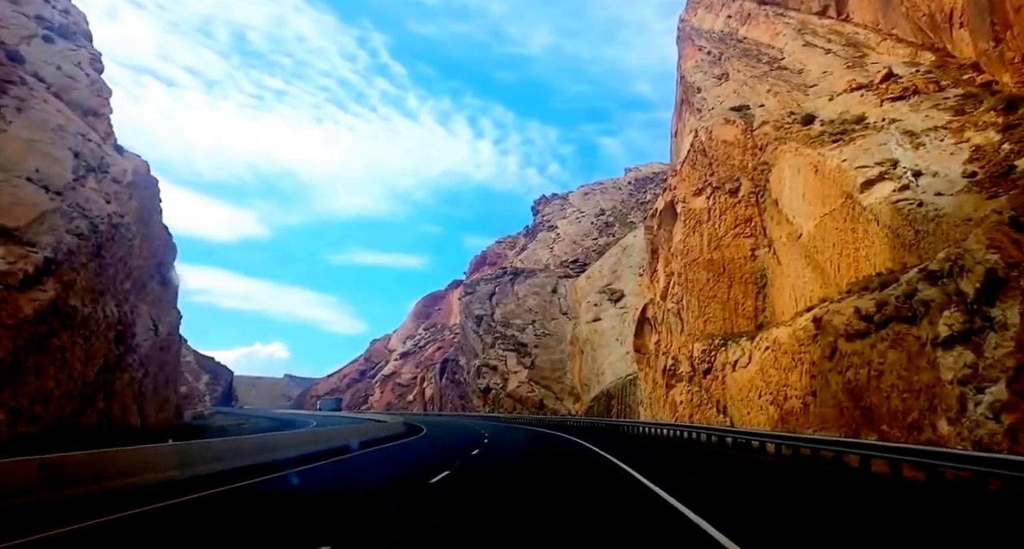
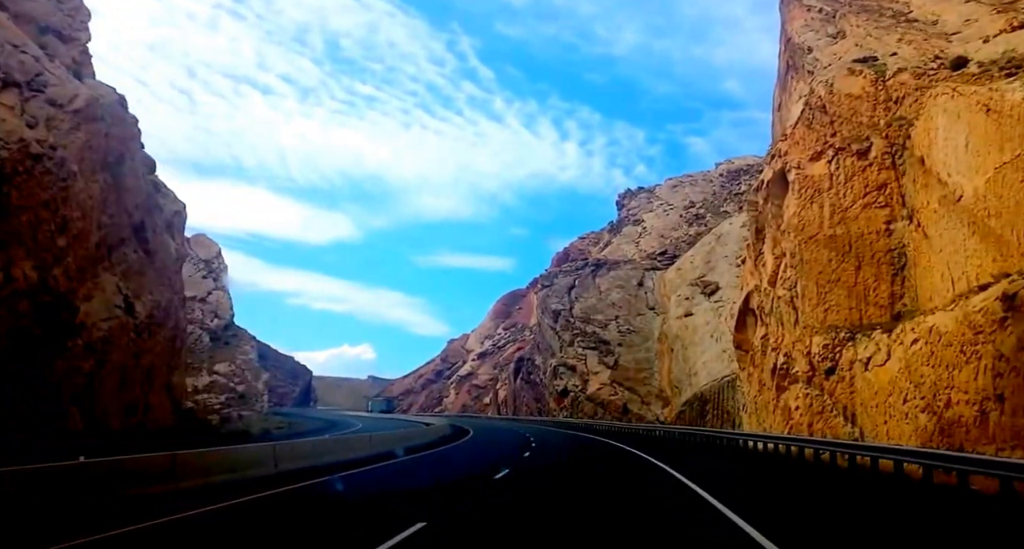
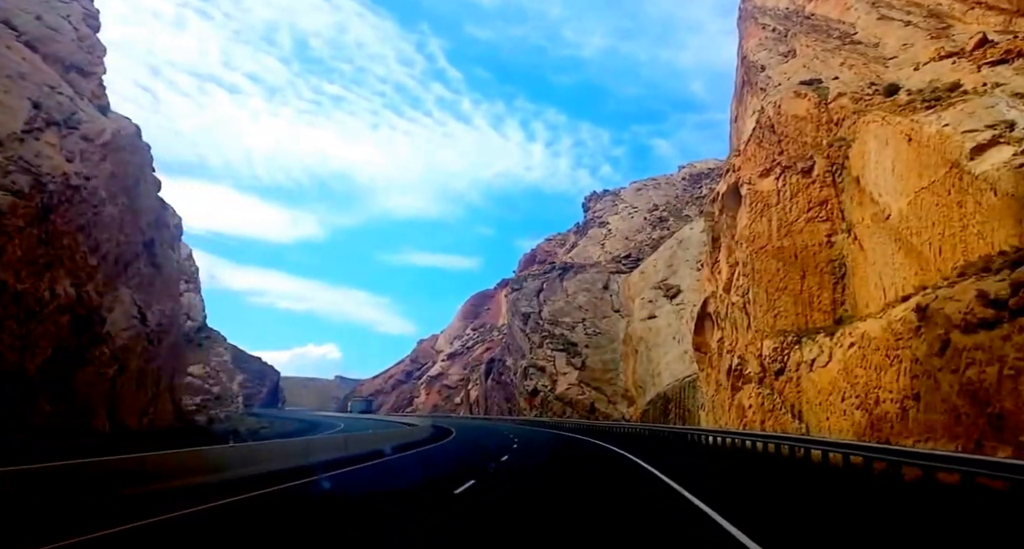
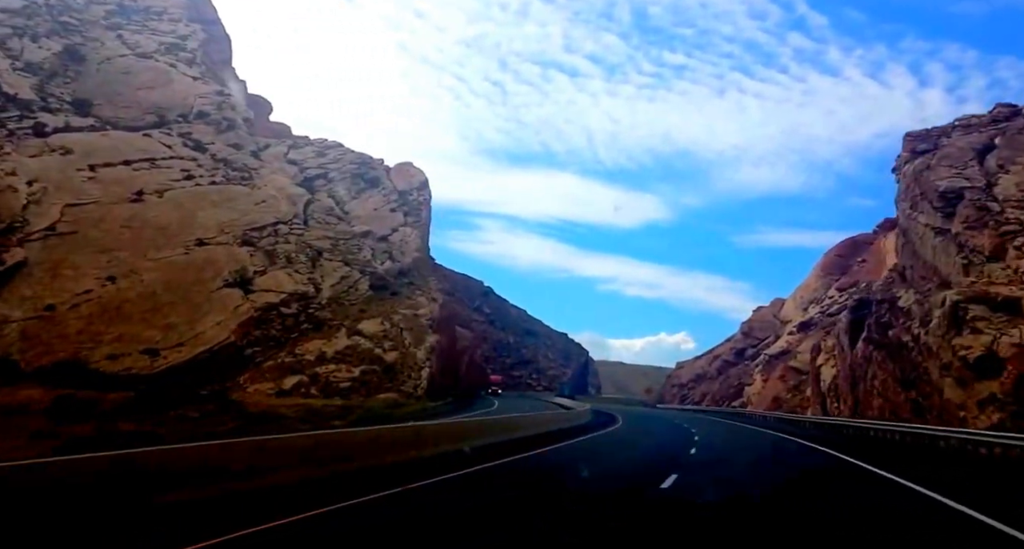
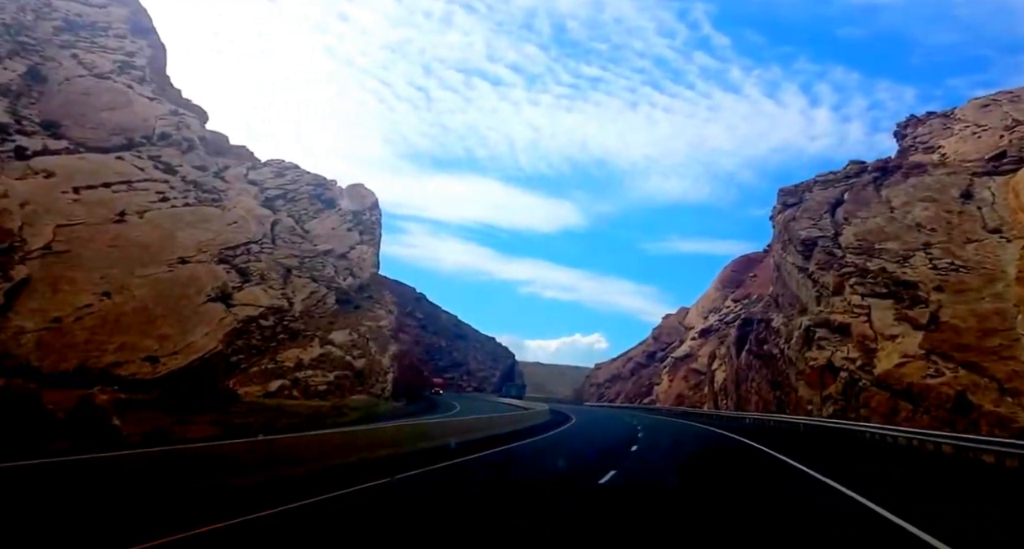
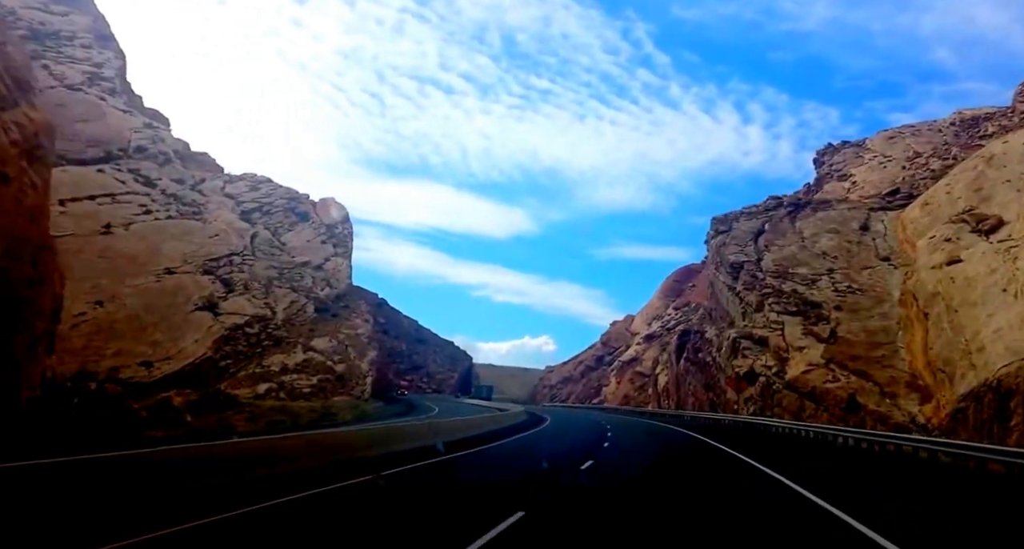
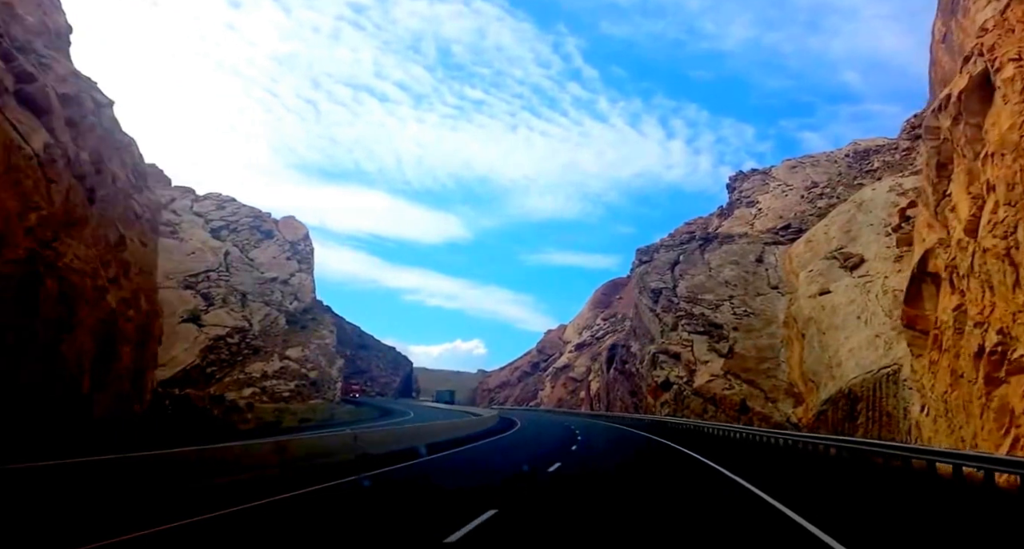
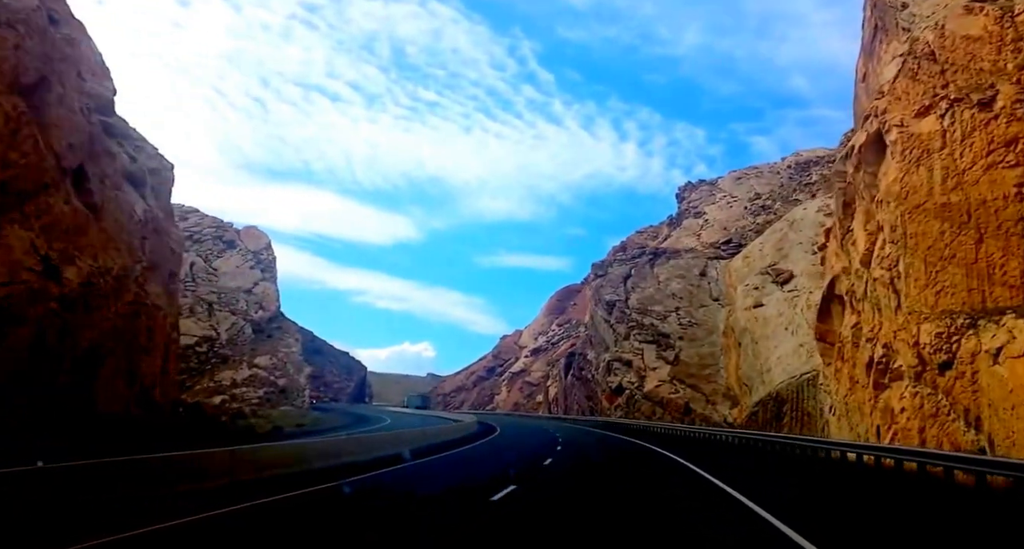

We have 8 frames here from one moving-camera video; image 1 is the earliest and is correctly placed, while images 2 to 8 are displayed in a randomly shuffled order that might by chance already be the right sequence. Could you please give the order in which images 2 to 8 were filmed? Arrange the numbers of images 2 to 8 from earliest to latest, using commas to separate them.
3, 2, 8, 7, 6, 5, 4
